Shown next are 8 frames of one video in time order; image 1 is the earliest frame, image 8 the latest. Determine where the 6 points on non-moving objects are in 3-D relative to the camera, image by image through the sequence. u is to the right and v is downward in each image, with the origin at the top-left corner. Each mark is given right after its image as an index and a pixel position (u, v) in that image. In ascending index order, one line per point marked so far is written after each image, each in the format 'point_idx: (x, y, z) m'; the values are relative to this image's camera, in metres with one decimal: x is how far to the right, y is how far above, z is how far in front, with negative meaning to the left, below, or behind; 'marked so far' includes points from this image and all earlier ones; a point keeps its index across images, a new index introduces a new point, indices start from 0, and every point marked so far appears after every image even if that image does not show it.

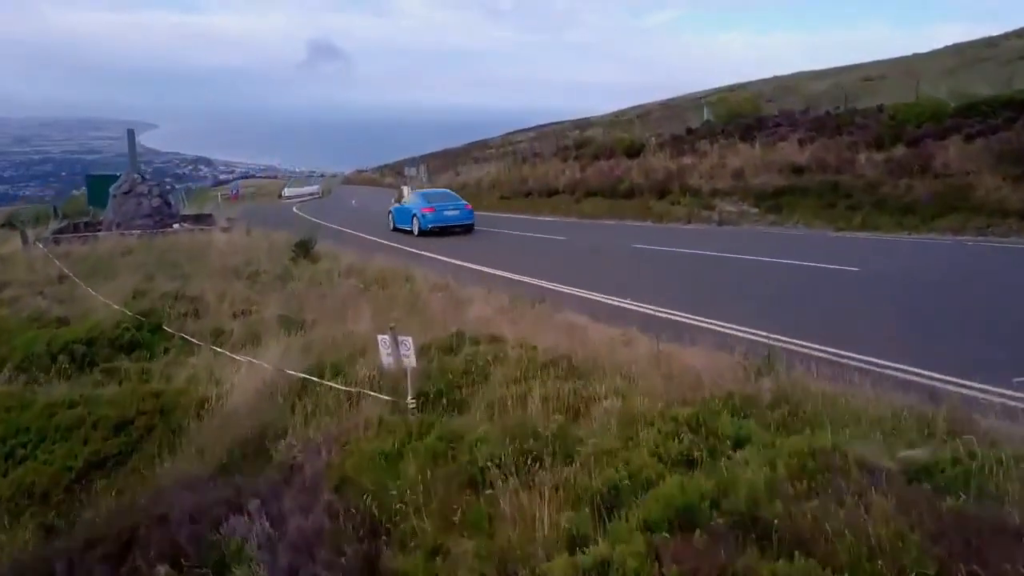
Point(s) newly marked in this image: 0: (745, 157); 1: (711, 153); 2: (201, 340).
0: (+3.5, +1.9, +13.5) m
1: (+3.2, +2.1, +14.4) m
2: (-2.2, -0.4, +6.3) m
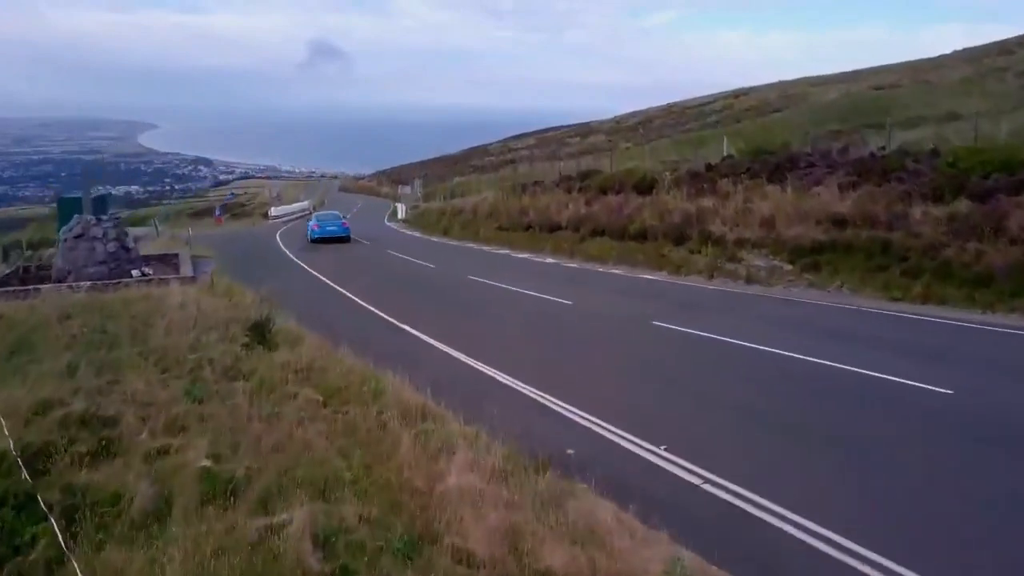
0: (+3.4, +1.1, +11.9) m
1: (+3.1, +1.3, +12.8) m
2: (-2.2, -1.2, +4.7) m
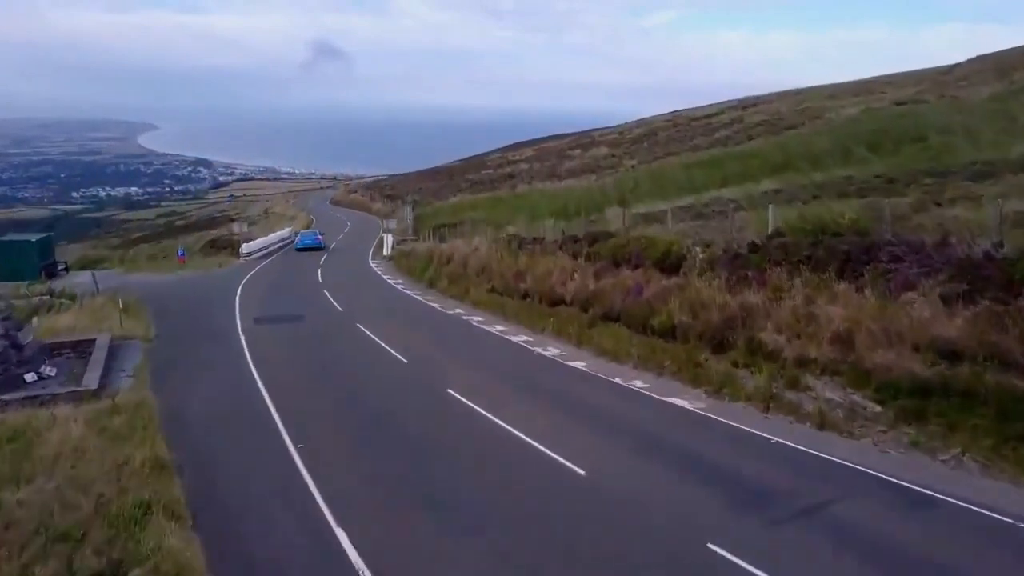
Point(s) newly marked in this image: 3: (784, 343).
0: (+3.3, -0.2, +9.0) m
1: (+3.0, 0.0, +9.9) m
2: (-2.3, -2.5, +1.8) m
3: (+2.8, -0.6, +9.2) m
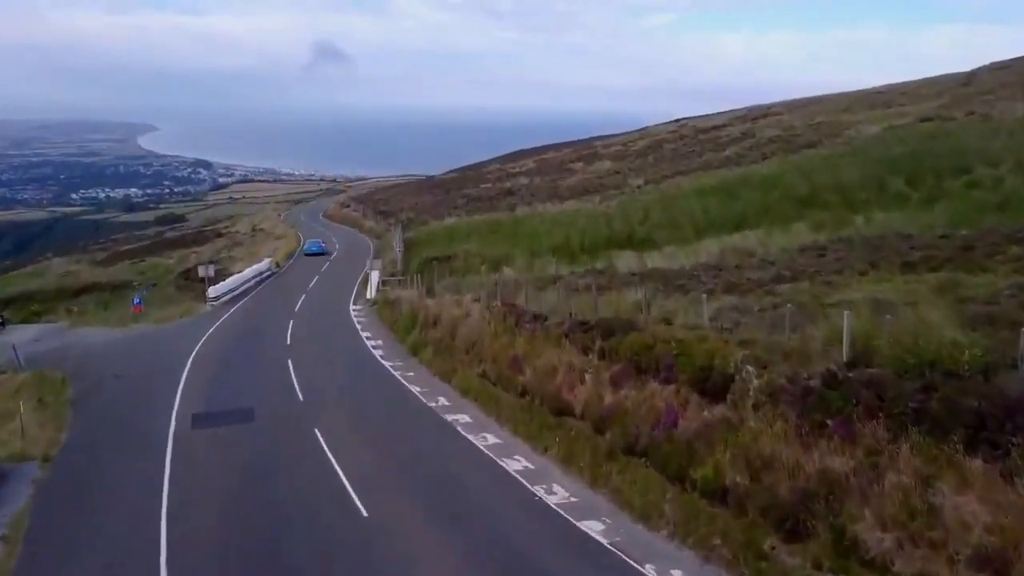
0: (+3.3, -1.5, +6.2) m
1: (+3.0, -1.3, +7.1) m
2: (-2.3, -3.8, -1.0) m
3: (+2.7, -1.9, +6.3) m
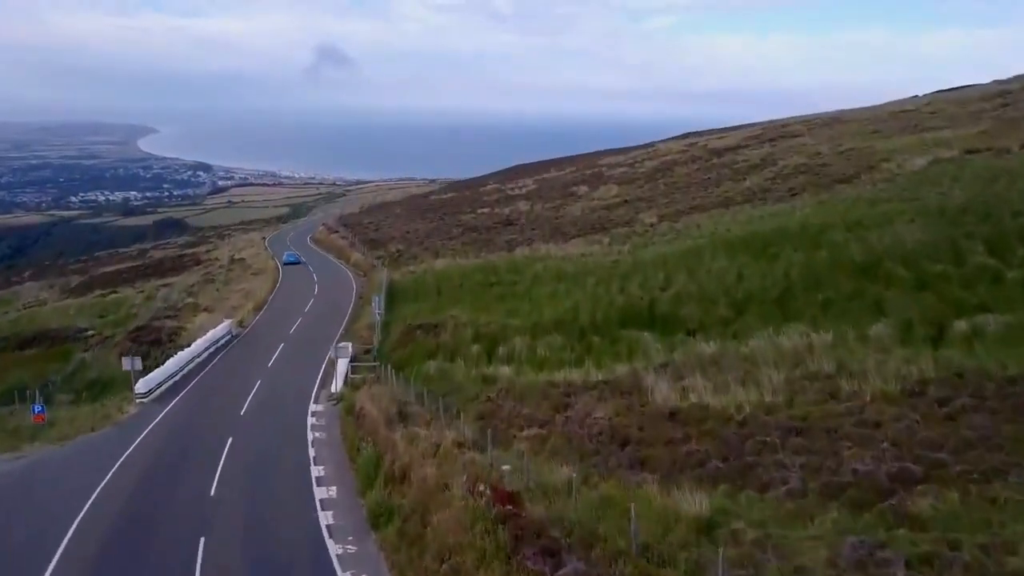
0: (+3.2, -3.6, +1.6) m
1: (+2.9, -3.4, +2.5) m
2: (-2.4, -5.8, -5.6) m
3: (+2.6, -3.9, +1.8) m
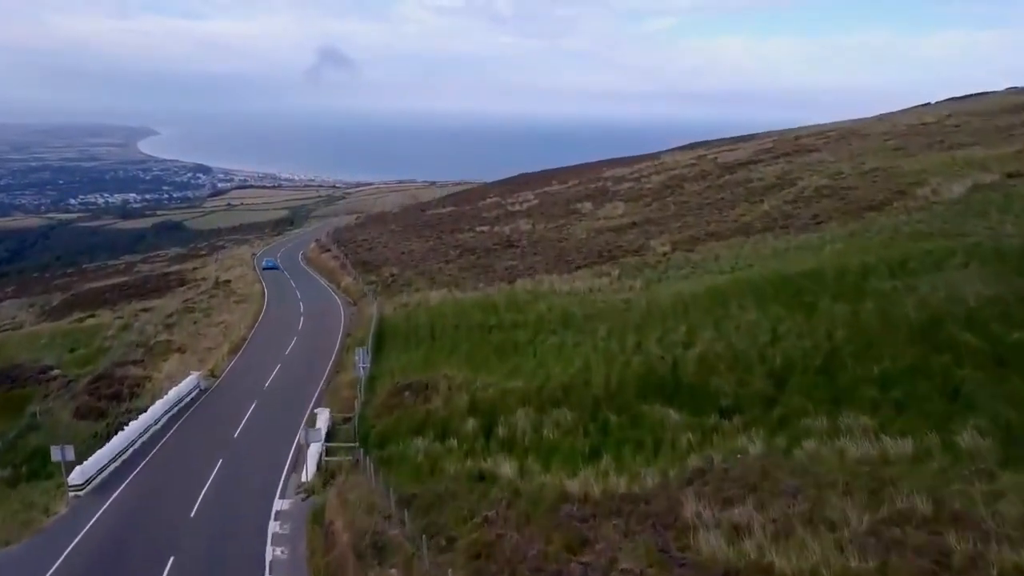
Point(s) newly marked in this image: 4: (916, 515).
0: (+3.3, -4.9, -1.5) m
1: (+2.9, -4.7, -0.6) m
2: (-2.4, -7.2, -8.7) m
3: (+2.7, -5.3, -1.3) m
4: (+4.7, -2.6, +10.6) m
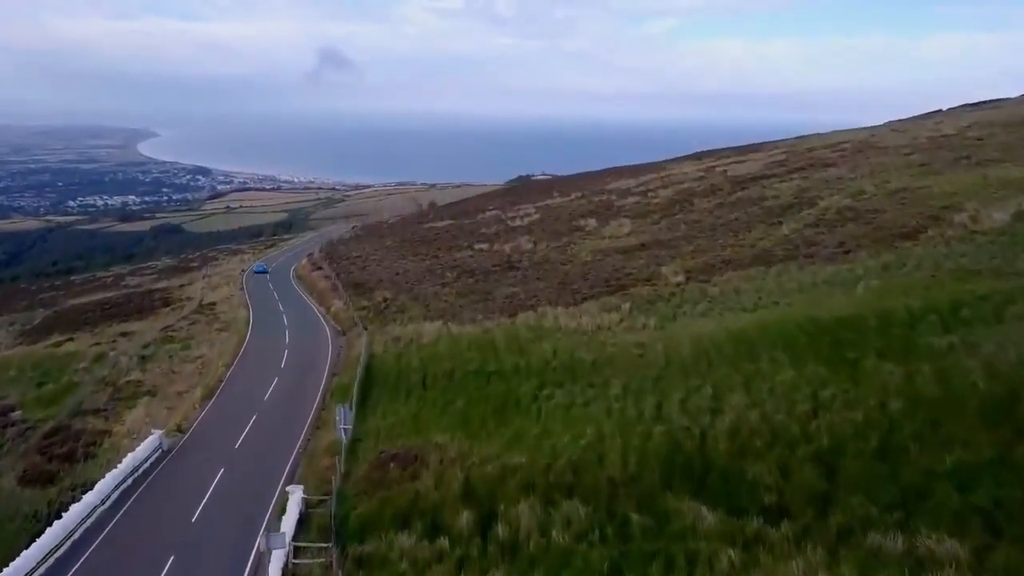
0: (+3.3, -6.1, -4.4) m
1: (+3.0, -5.9, -3.5) m
2: (-2.3, -8.4, -11.6) m
3: (+2.7, -6.5, -4.2) m
4: (+4.7, -3.9, +7.7) m
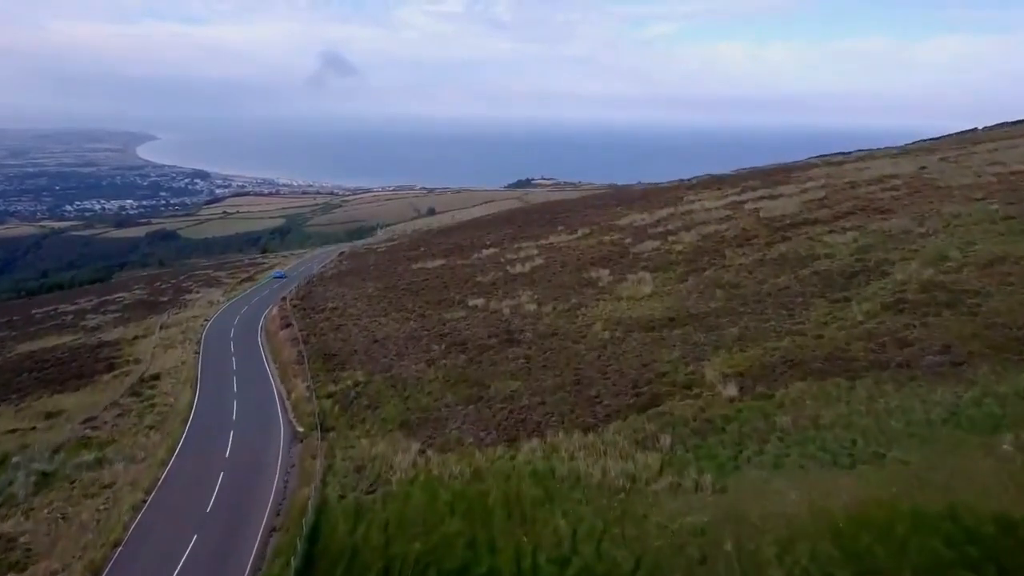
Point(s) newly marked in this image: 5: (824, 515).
0: (+3.3, -9.3, -12.5) m
1: (+3.0, -9.1, -11.7) m
2: (-2.3, -11.6, -19.8) m
3: (+2.7, -9.7, -12.4) m
4: (+4.8, -7.1, -0.5) m
5: (+6.1, -4.5, +17.7) m
